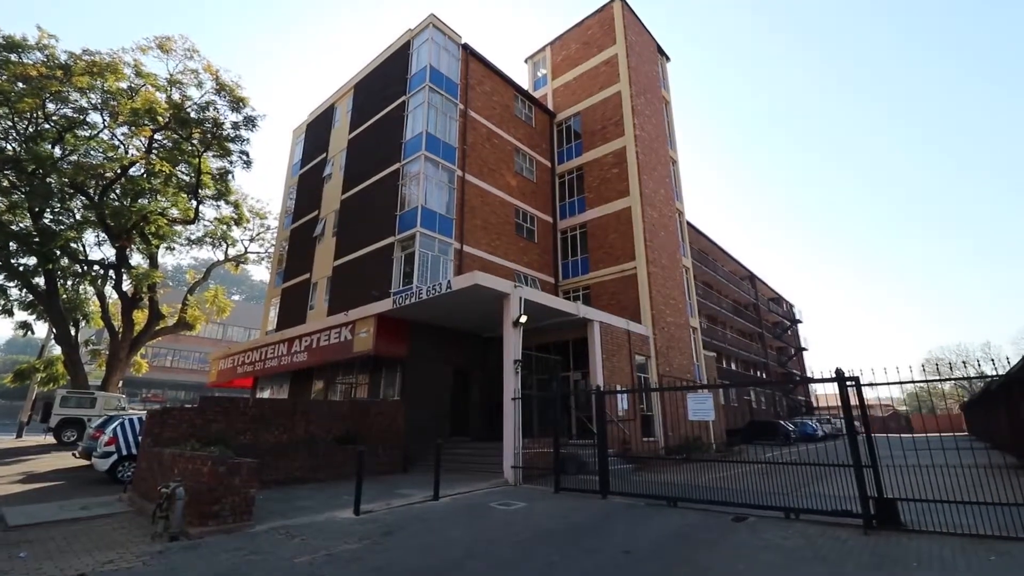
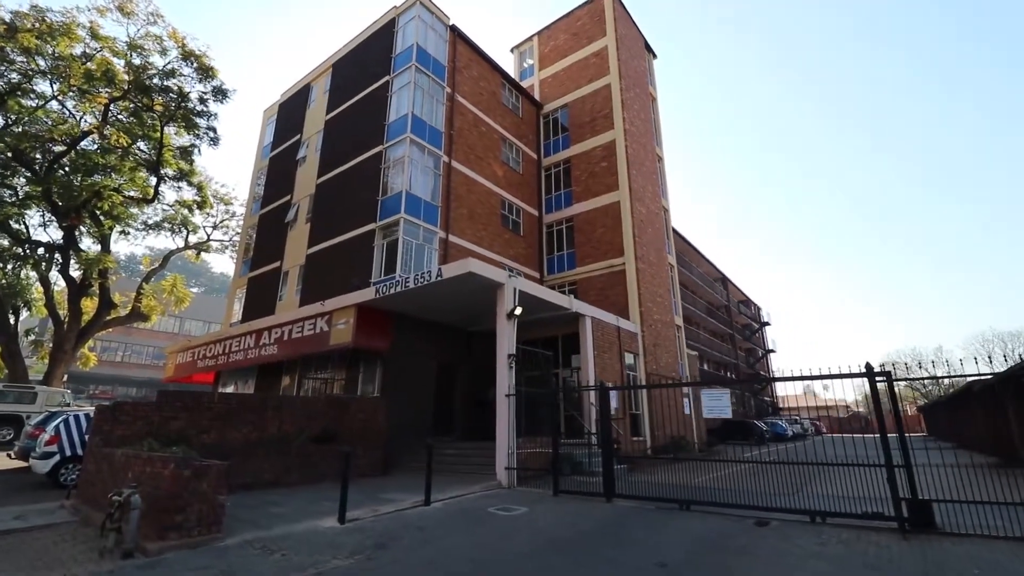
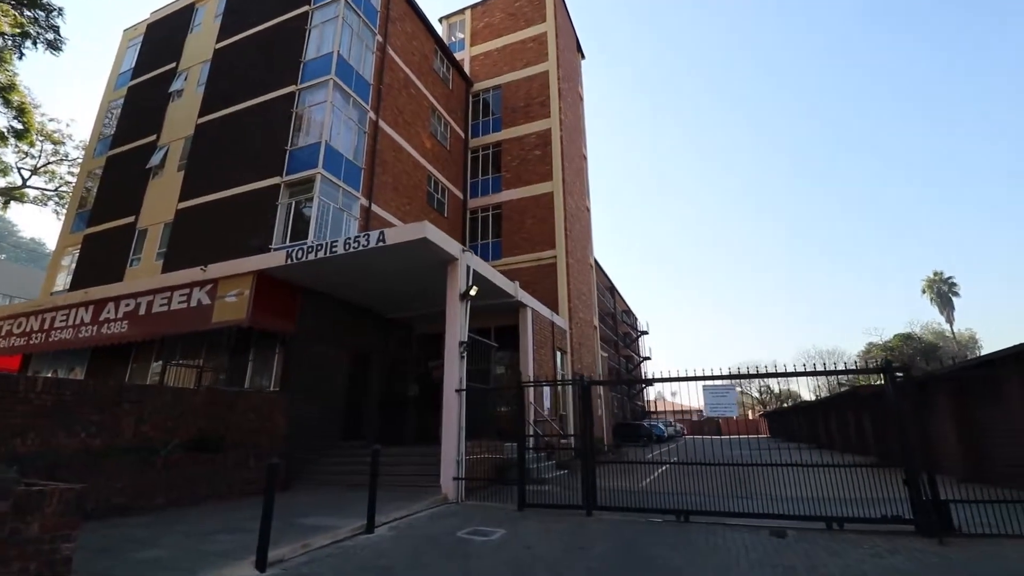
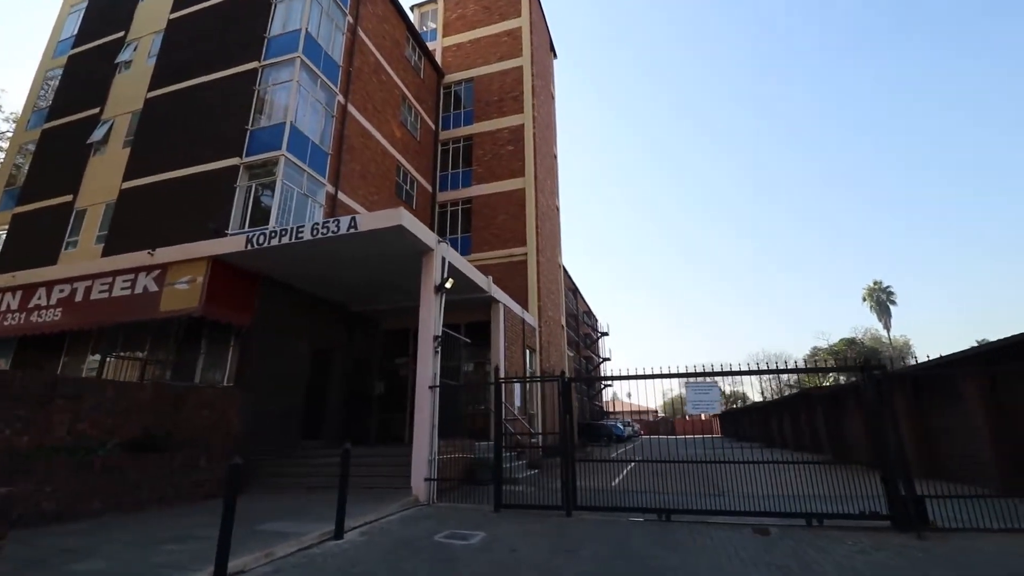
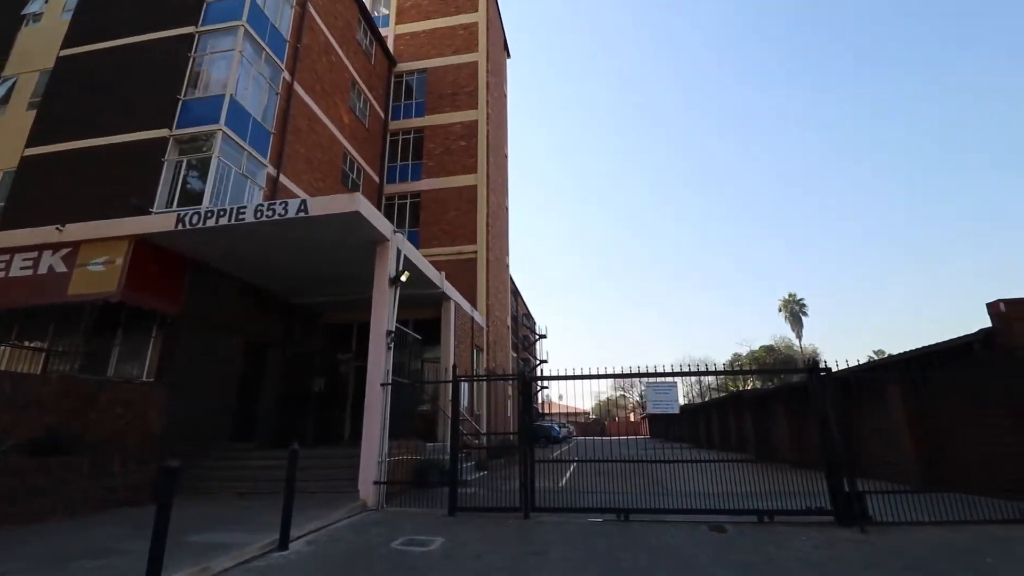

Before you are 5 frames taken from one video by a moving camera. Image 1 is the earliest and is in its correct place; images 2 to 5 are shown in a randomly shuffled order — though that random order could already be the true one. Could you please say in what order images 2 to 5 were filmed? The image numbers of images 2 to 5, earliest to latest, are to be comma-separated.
2, 3, 4, 5
